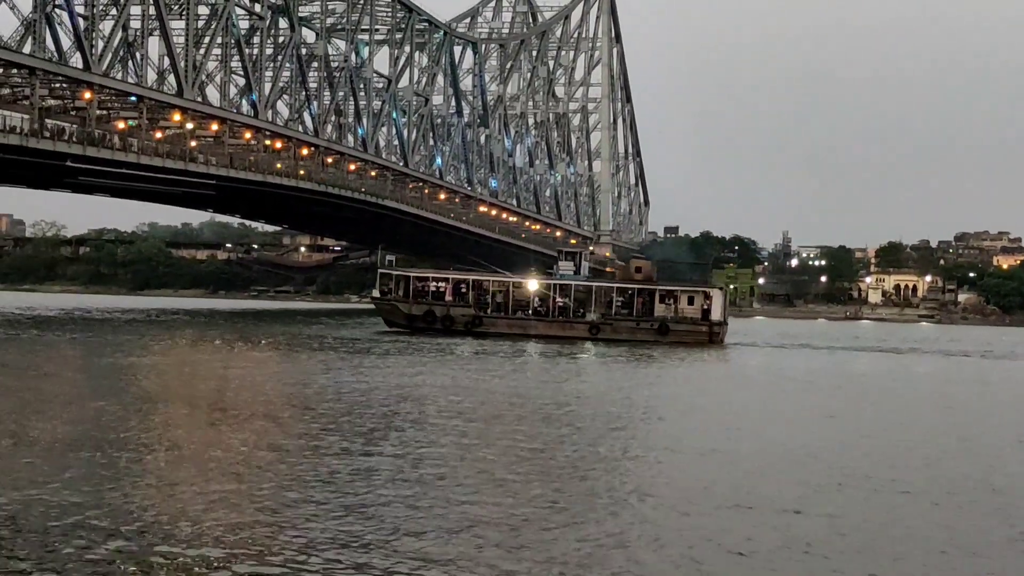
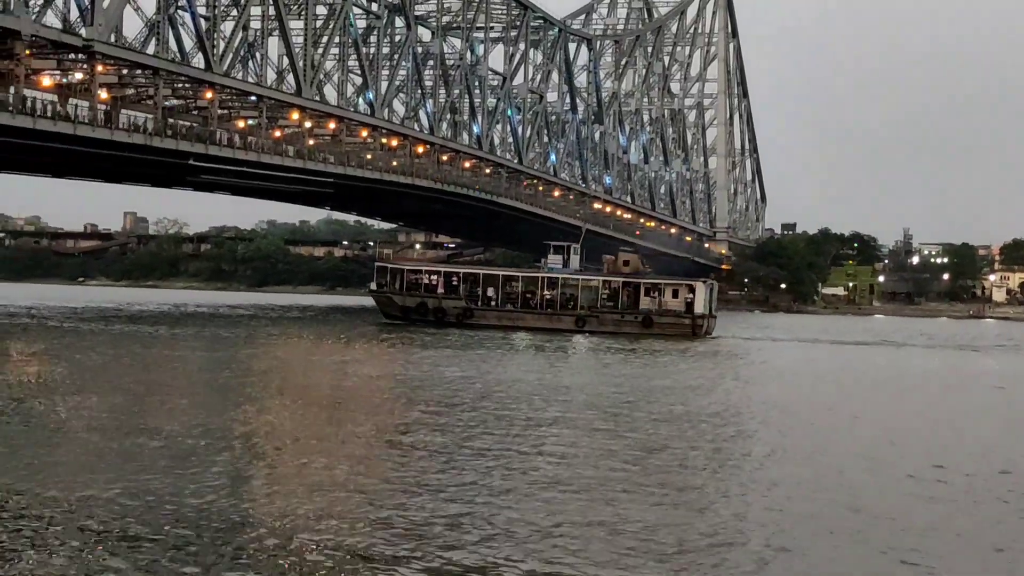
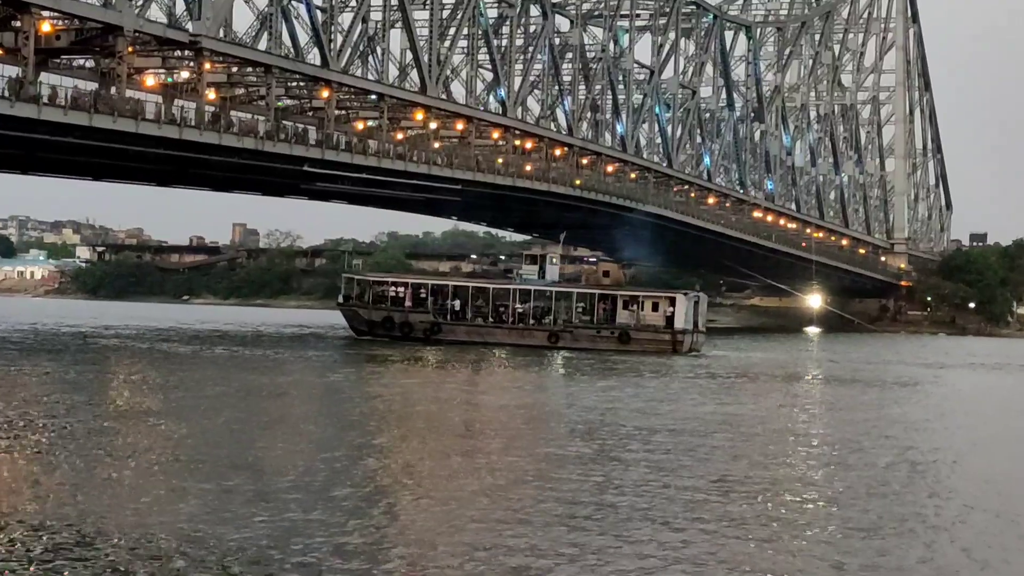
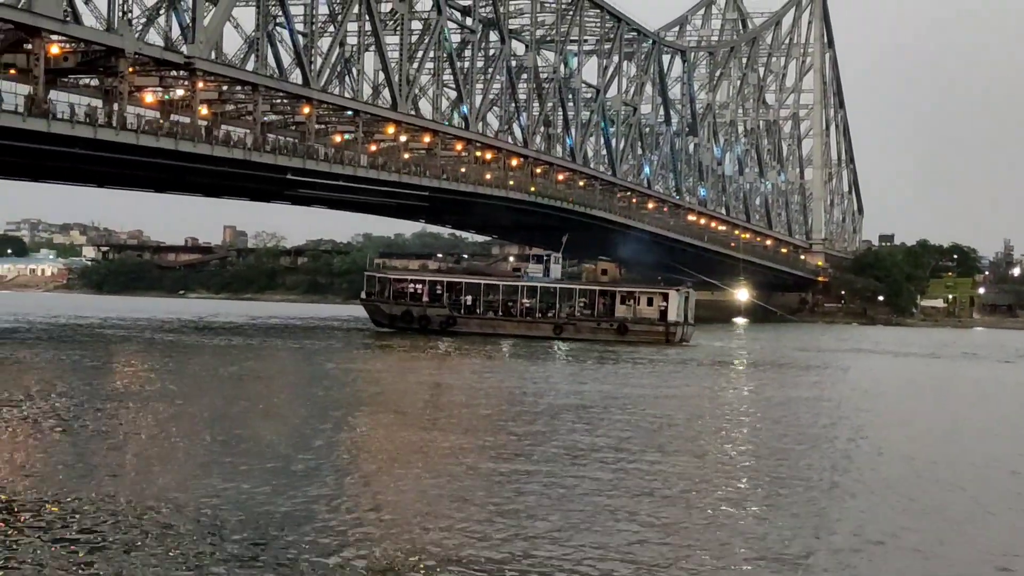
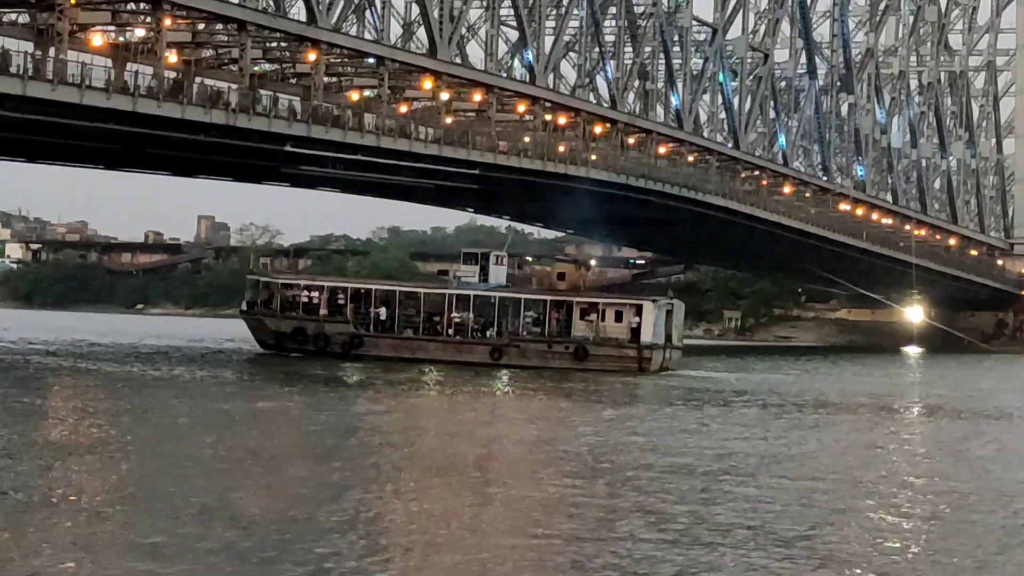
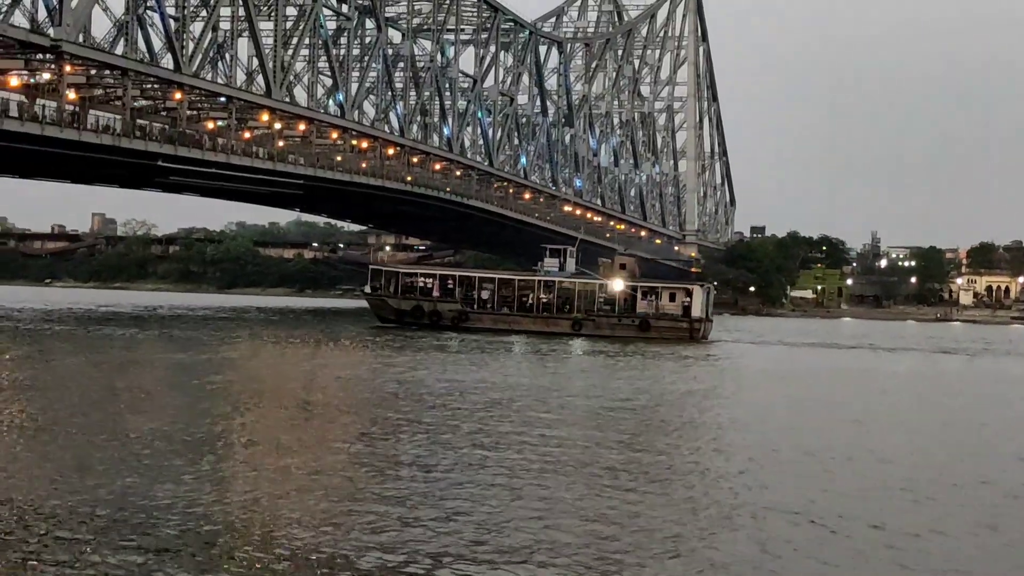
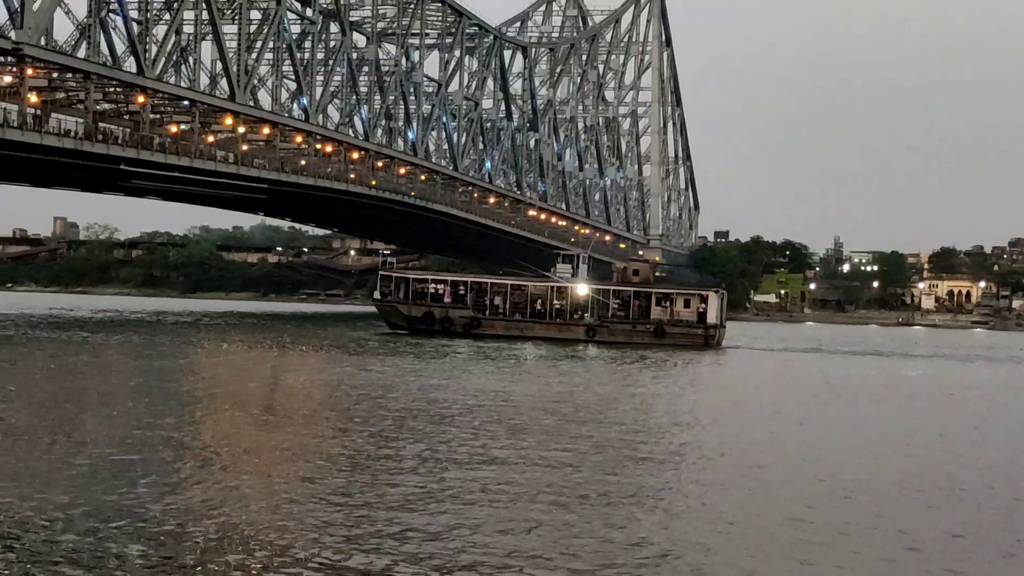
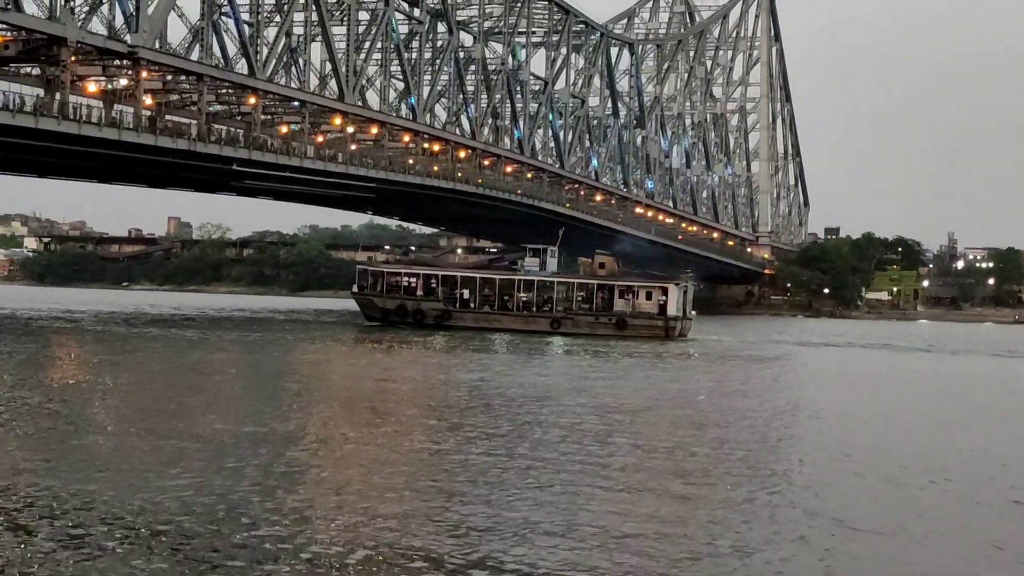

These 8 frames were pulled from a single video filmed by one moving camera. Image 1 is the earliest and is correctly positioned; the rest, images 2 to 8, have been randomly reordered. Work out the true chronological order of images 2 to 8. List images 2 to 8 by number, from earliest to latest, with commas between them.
7, 6, 2, 8, 4, 3, 5
